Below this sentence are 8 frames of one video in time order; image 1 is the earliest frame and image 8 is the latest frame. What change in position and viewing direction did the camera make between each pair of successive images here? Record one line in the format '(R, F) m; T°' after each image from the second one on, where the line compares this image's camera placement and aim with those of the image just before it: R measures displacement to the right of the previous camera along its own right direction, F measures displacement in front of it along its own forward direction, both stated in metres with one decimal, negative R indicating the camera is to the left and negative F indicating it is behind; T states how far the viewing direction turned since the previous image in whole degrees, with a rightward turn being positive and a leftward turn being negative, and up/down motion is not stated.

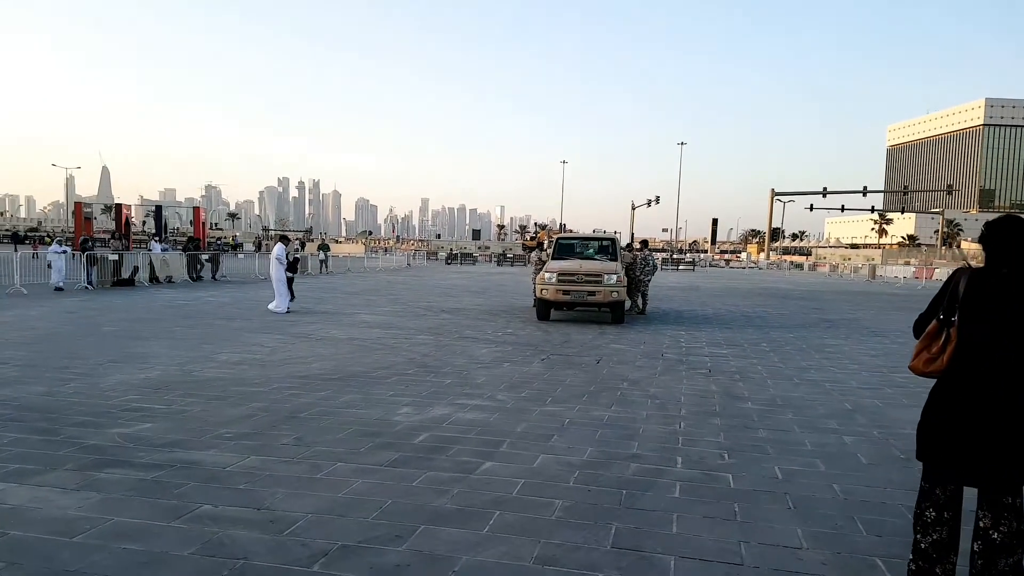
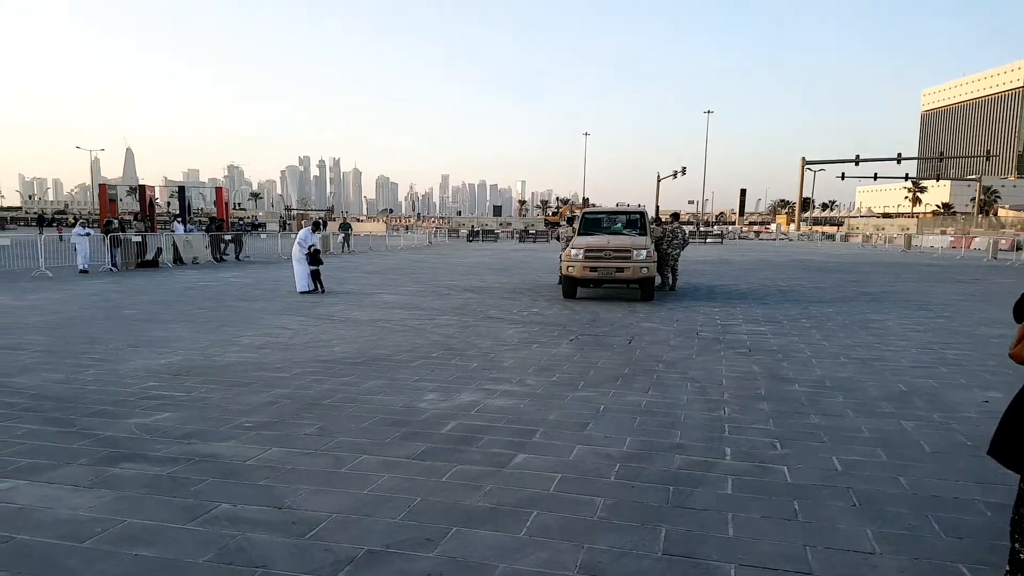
(-0.1, +0.3) m; -2°
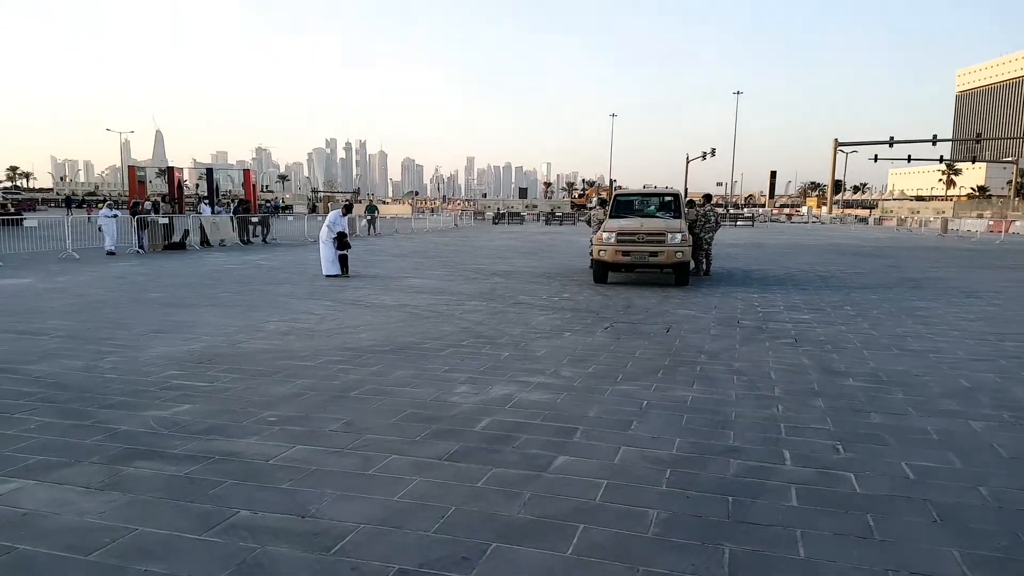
(-0.1, +0.3) m; -2°
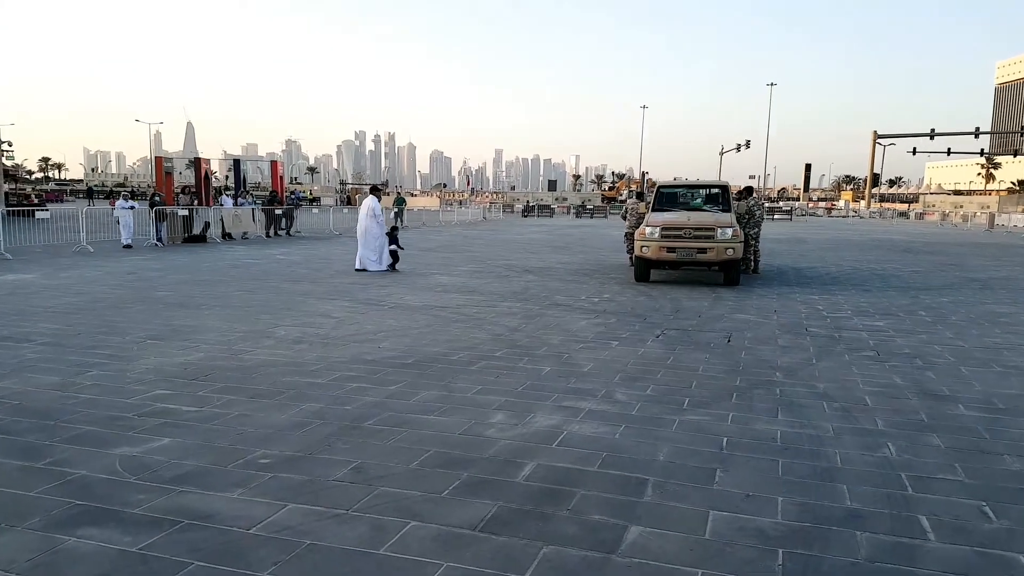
(-0.1, +1.0) m; -2°
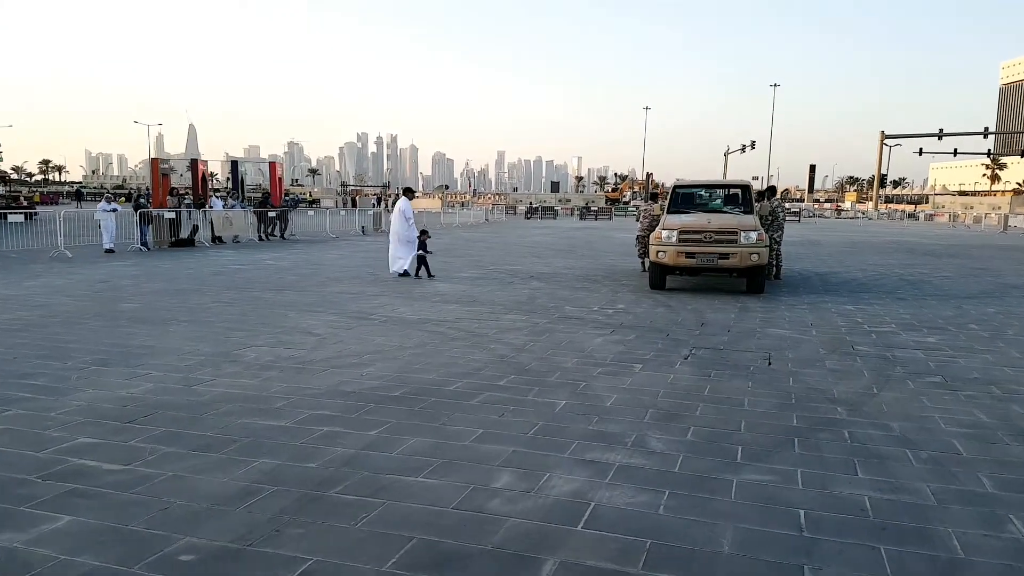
(0.0, +1.0) m; 0°
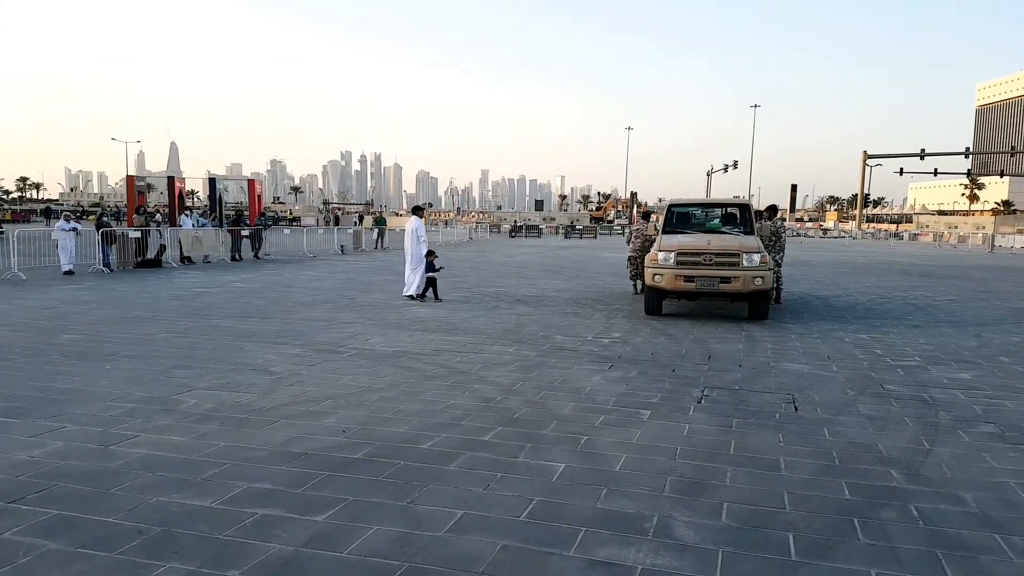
(0.0, +0.9) m; +1°
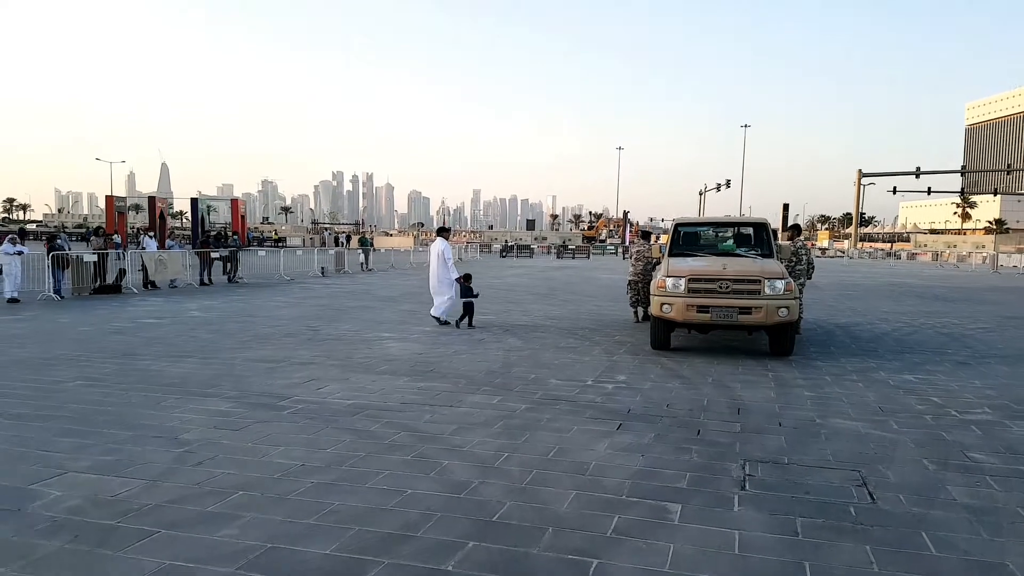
(+0.1, +1.4) m; +1°
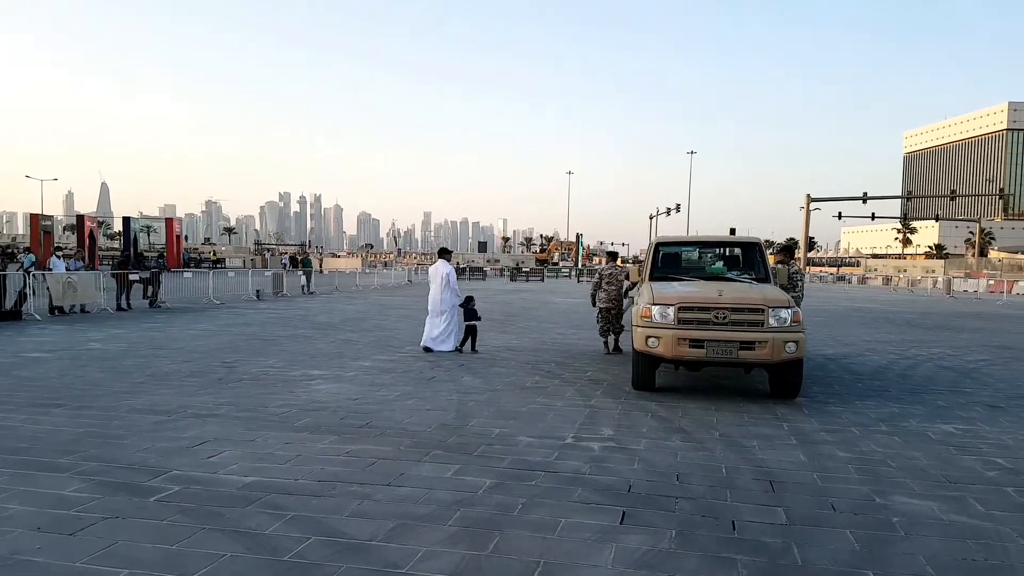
(-0.1, +1.6) m; +4°
